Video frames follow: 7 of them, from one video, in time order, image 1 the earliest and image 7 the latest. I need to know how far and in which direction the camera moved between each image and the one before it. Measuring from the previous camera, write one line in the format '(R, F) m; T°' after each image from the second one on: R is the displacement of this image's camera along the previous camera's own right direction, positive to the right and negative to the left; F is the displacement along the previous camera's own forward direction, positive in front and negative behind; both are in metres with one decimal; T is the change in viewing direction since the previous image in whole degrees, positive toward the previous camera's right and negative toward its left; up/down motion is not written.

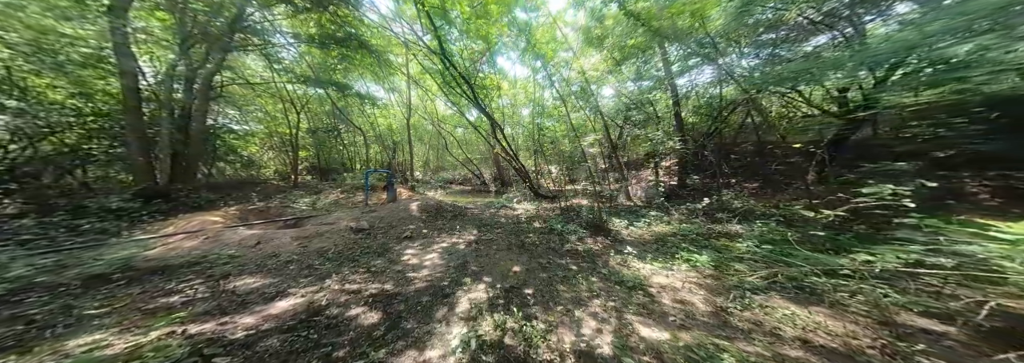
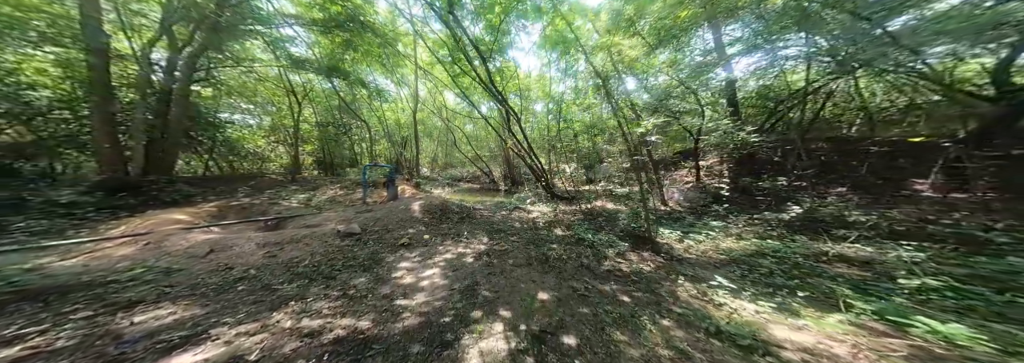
(-0.2, +0.8) m; -2°
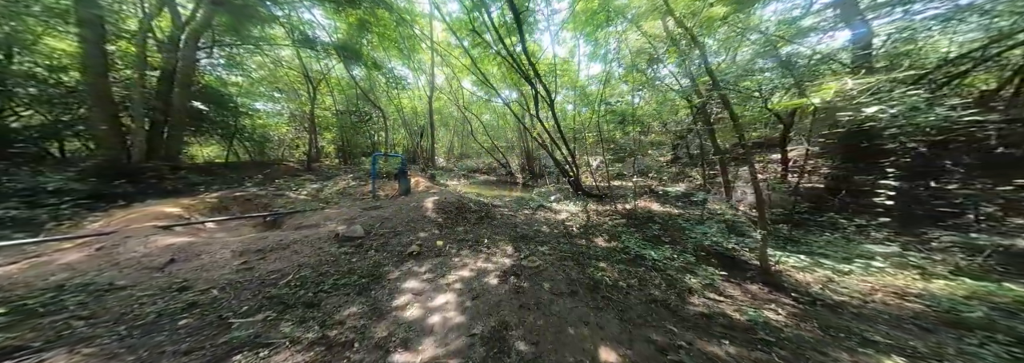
(-0.3, +0.8) m; -4°
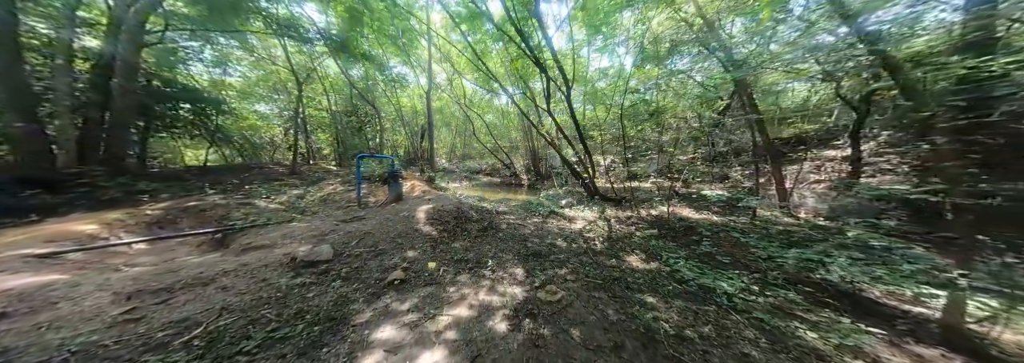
(-0.1, +0.7) m; -1°
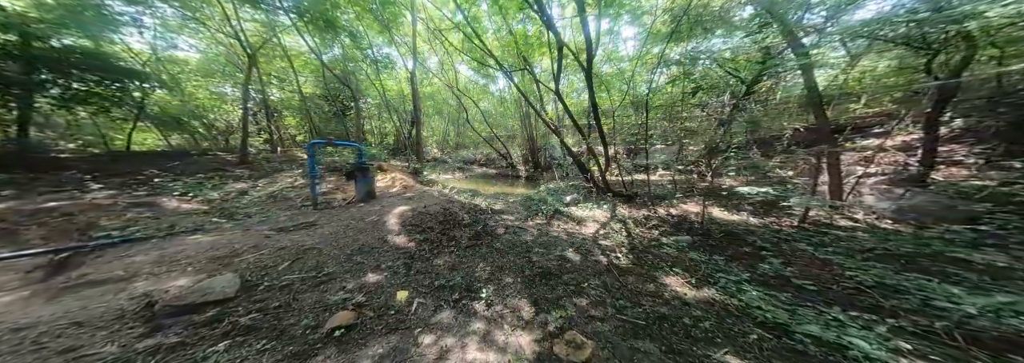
(-0.1, +0.7) m; +2°
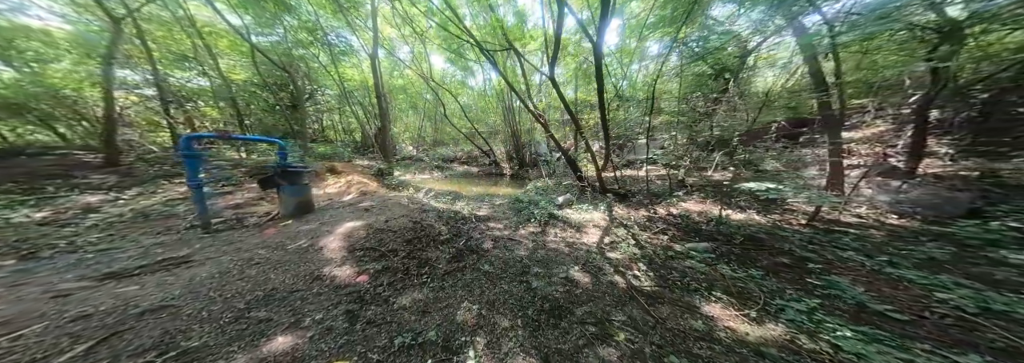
(-0.1, +0.6) m; +6°
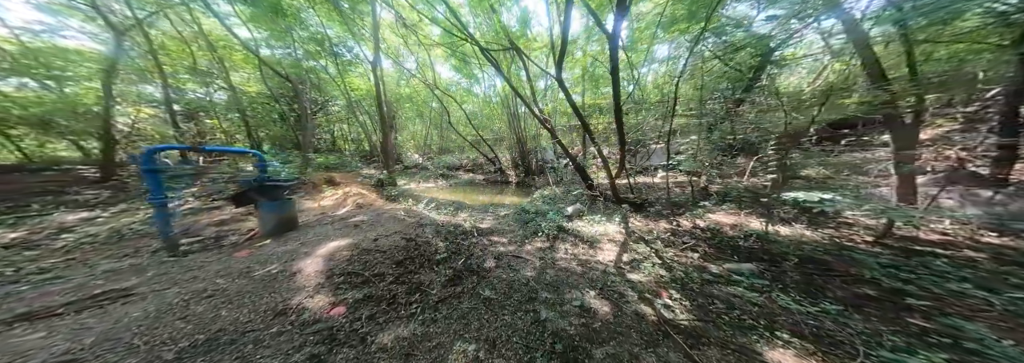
(0.0, +0.3) m; -2°
